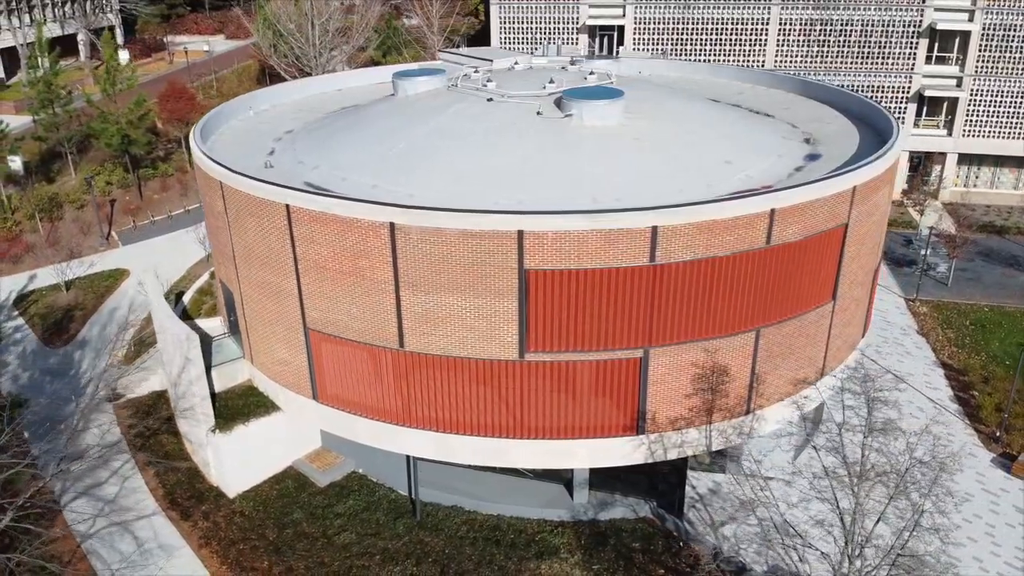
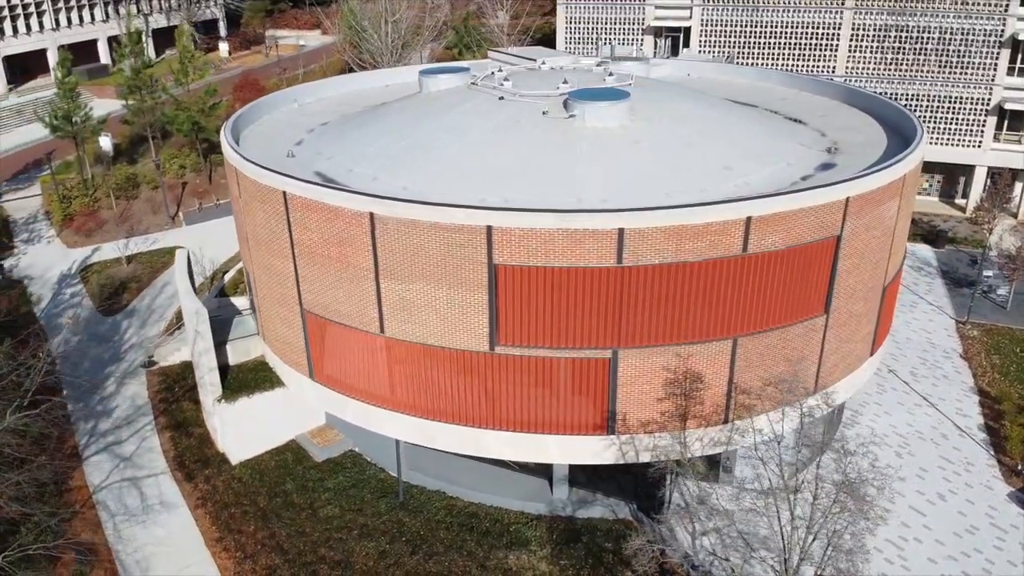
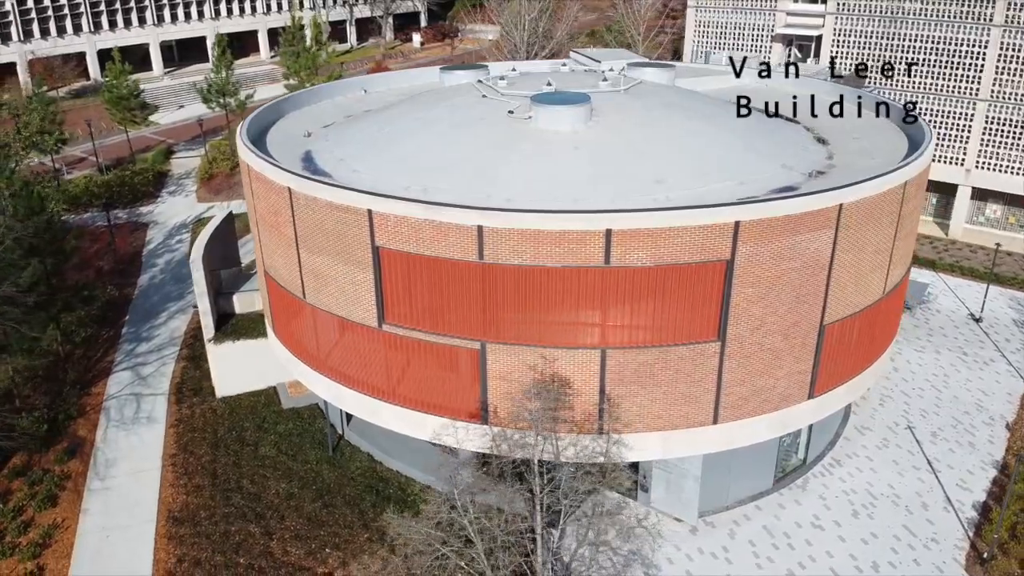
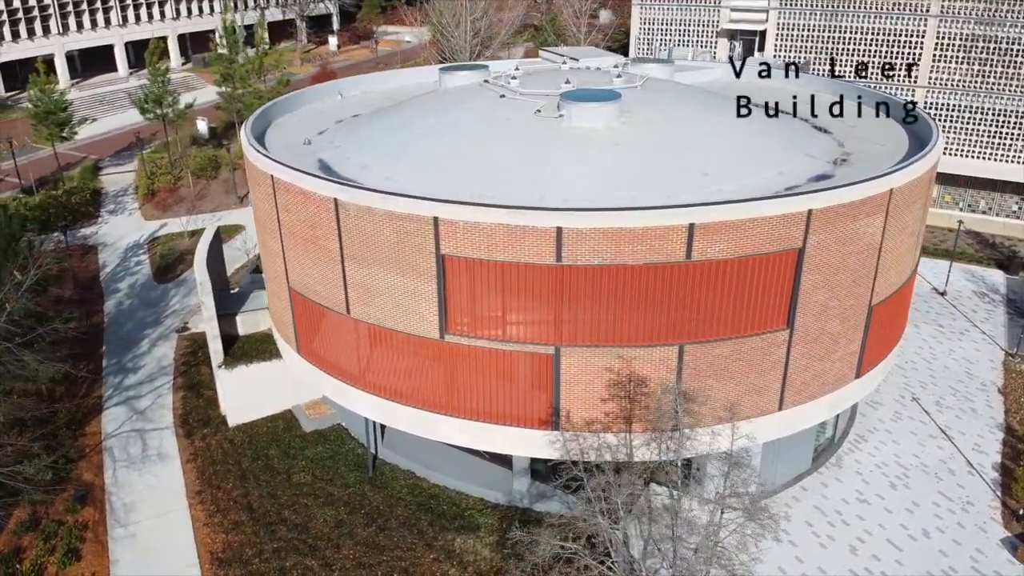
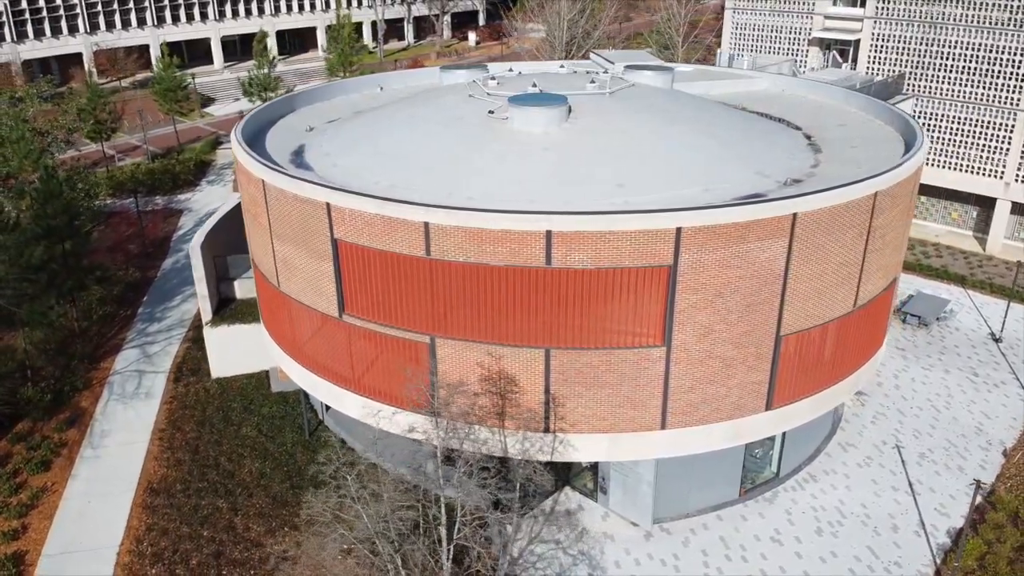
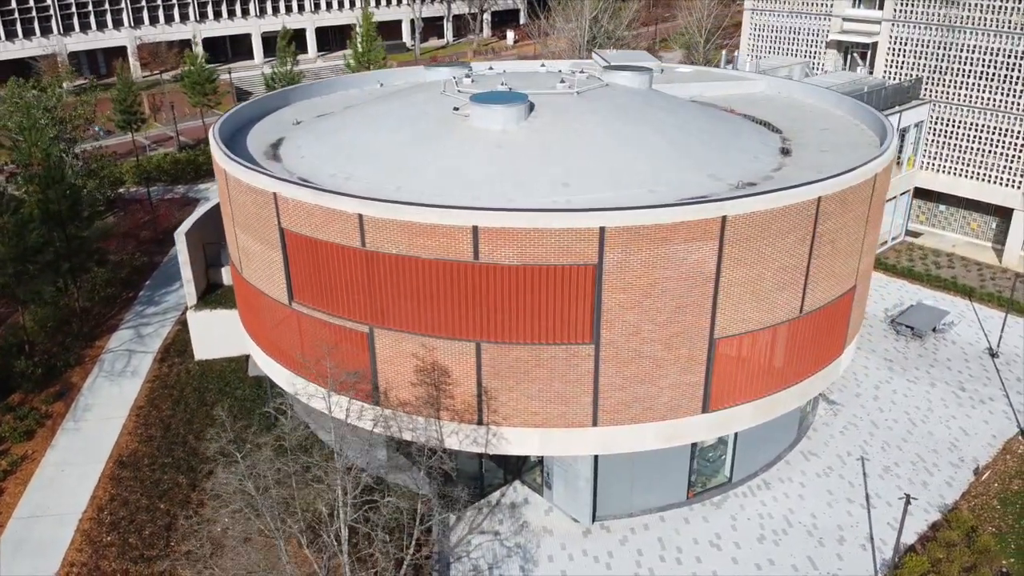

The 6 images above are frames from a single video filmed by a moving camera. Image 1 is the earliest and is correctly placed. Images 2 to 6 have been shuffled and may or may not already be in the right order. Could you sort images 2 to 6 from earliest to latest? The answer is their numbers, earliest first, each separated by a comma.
2, 4, 3, 5, 6
